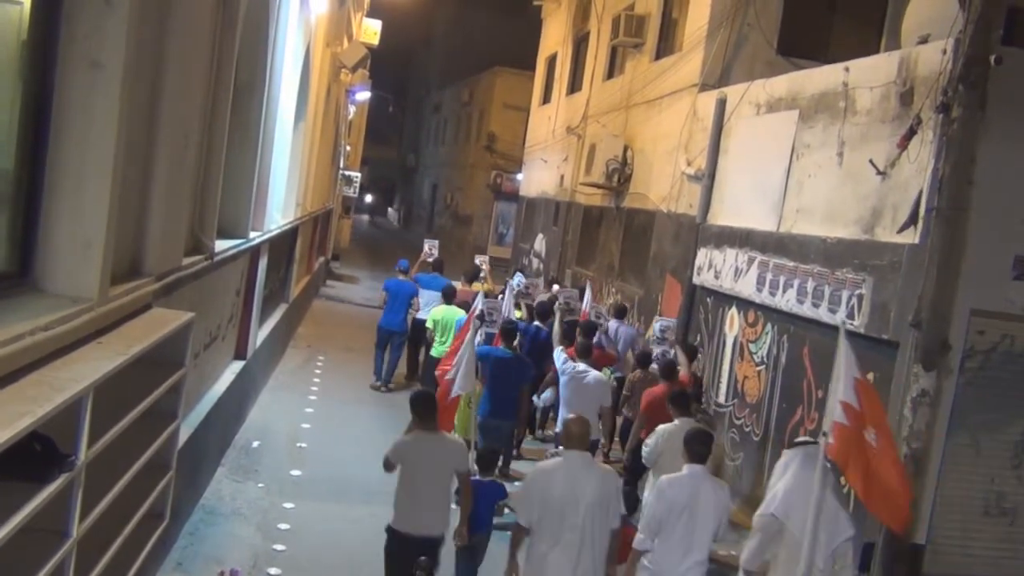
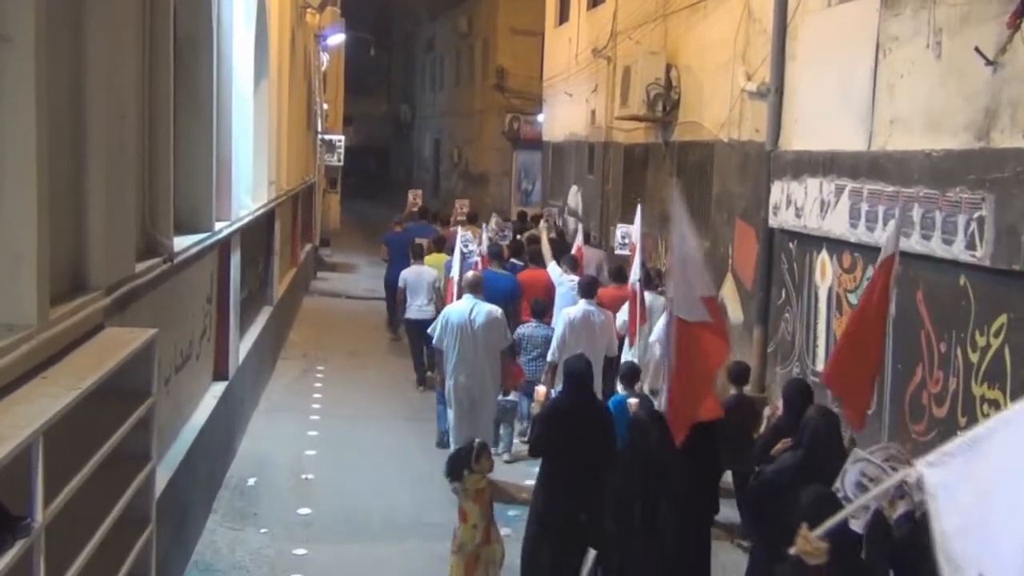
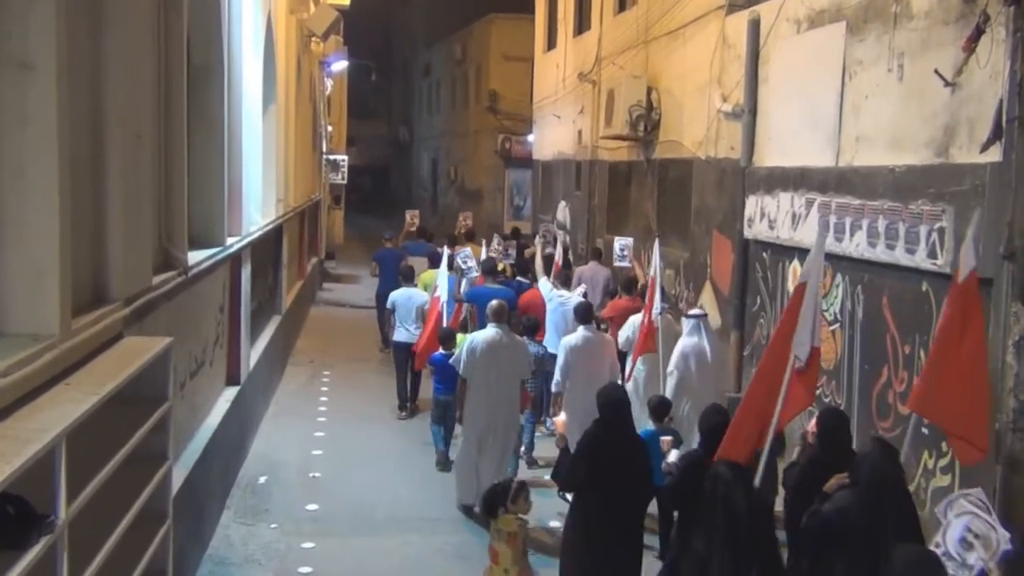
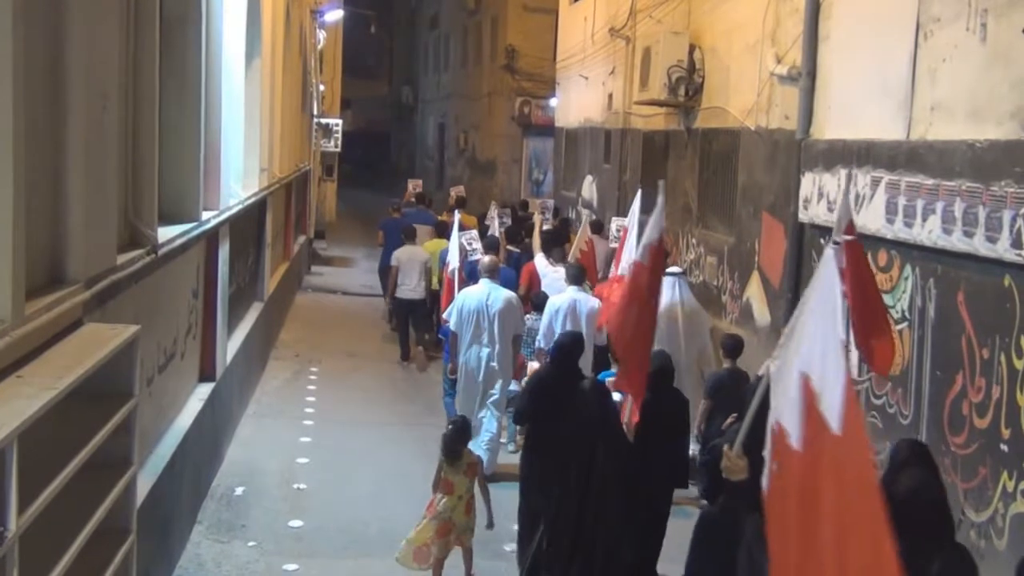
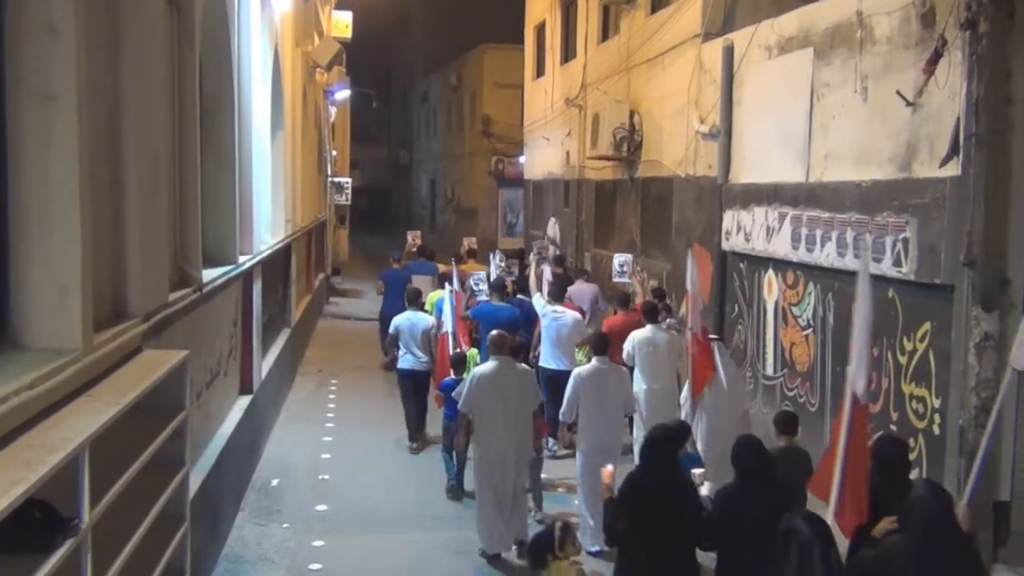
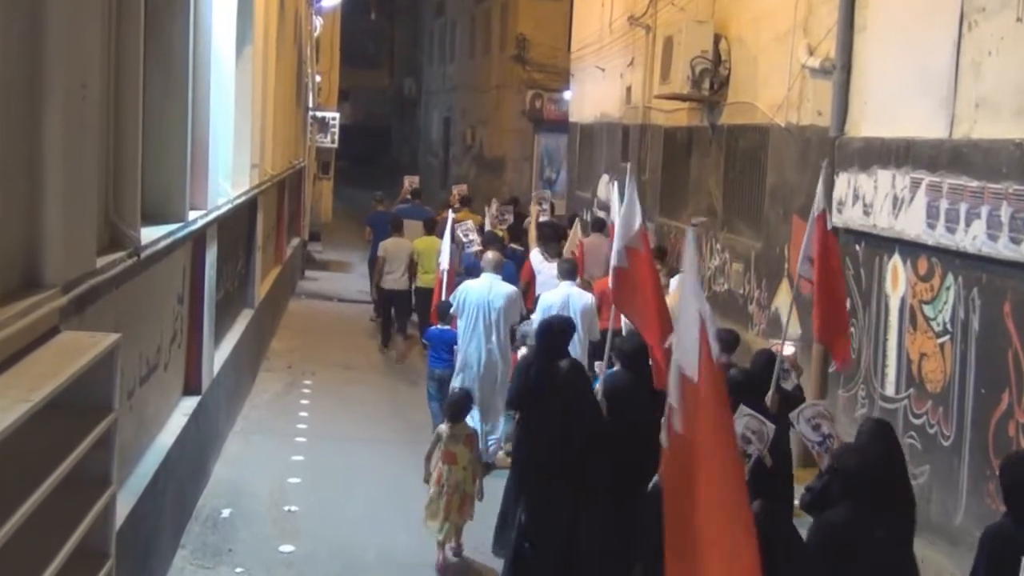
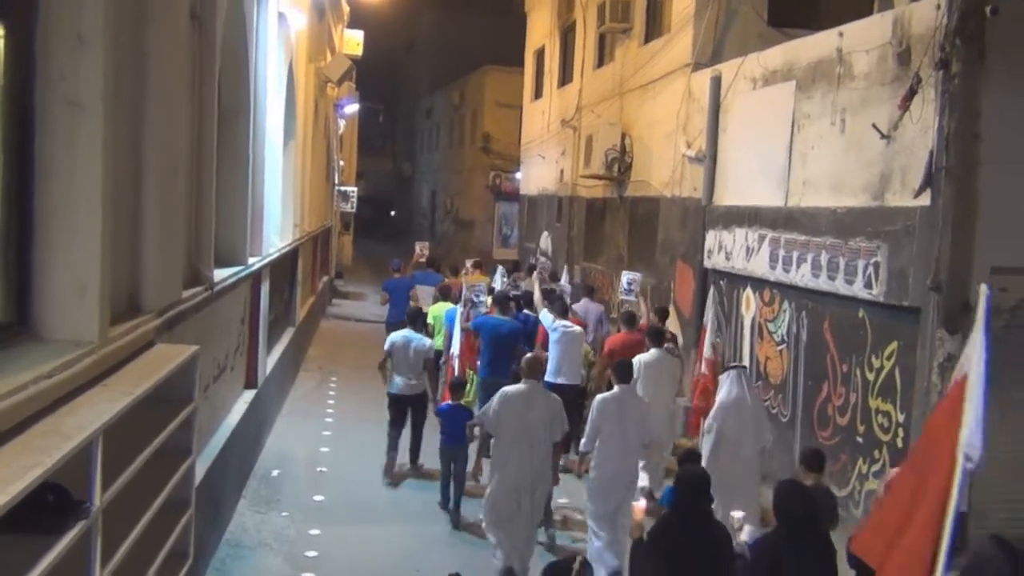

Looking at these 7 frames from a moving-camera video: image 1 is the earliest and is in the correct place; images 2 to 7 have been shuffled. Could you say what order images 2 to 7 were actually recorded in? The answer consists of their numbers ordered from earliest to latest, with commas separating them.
7, 5, 3, 2, 4, 6
